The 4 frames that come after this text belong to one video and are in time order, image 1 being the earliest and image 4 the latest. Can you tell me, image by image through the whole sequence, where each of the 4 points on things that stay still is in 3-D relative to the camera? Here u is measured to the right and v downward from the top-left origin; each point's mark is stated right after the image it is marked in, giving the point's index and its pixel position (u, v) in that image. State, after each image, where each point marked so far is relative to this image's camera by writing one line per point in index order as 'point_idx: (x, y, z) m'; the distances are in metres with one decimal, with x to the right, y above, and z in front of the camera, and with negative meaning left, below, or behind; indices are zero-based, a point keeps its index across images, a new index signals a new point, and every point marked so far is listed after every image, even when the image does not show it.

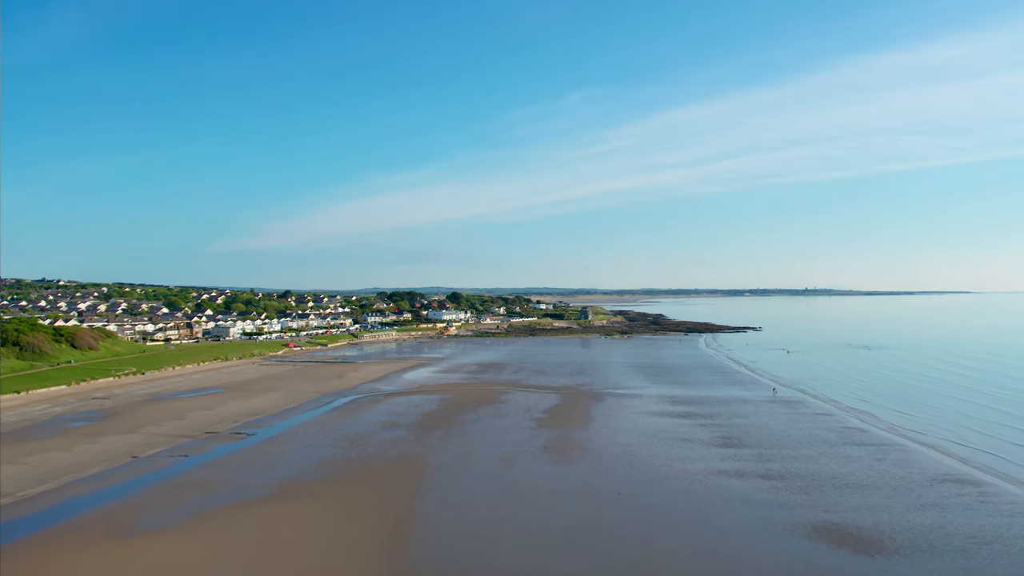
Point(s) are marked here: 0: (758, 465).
0: (+7.0, -5.1, +17.4) m
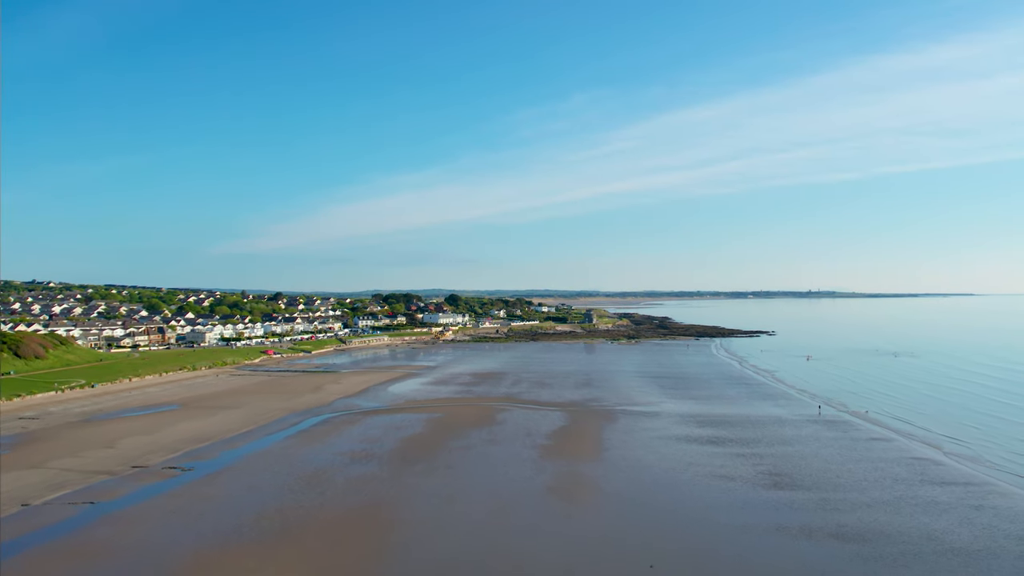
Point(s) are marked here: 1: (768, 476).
0: (+7.0, -5.1, +13.5) m
1: (+7.0, -5.1, +16.6) m
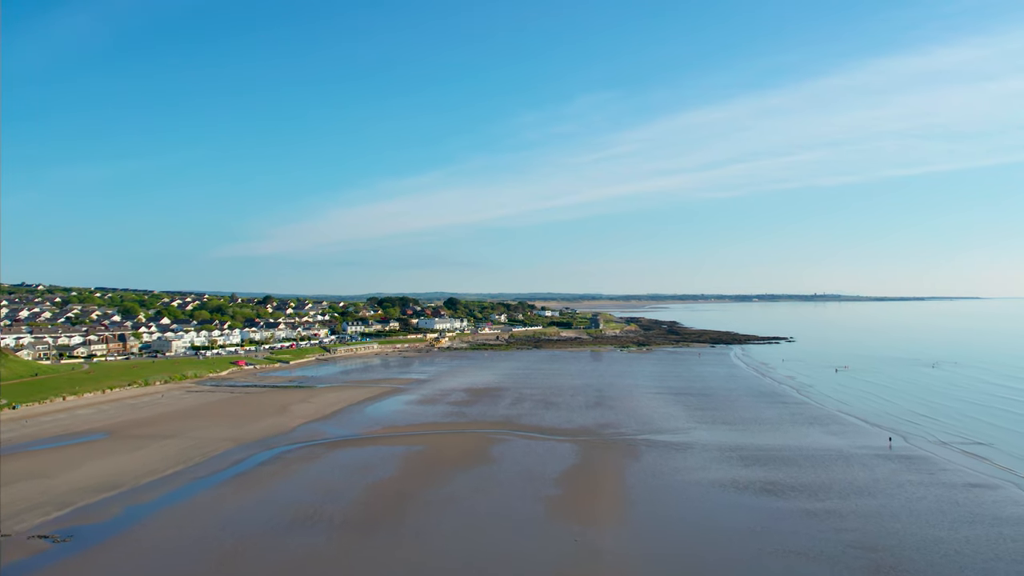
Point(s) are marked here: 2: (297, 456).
0: (+6.9, -5.2, +9.0) m
1: (+6.9, -5.2, +12.0) m
2: (-6.6, -5.1, +18.9) m
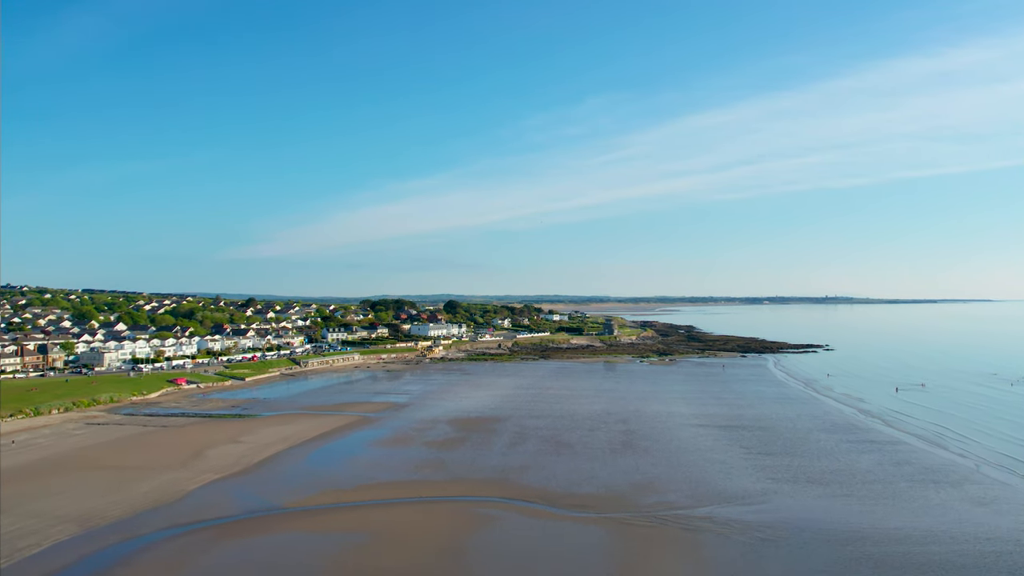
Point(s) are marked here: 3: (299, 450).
0: (+6.6, -5.1, +1.8) m
1: (+6.6, -5.2, +4.9) m
2: (-6.8, -5.1, +11.9) m
3: (-6.8, -5.2, +19.7) m
